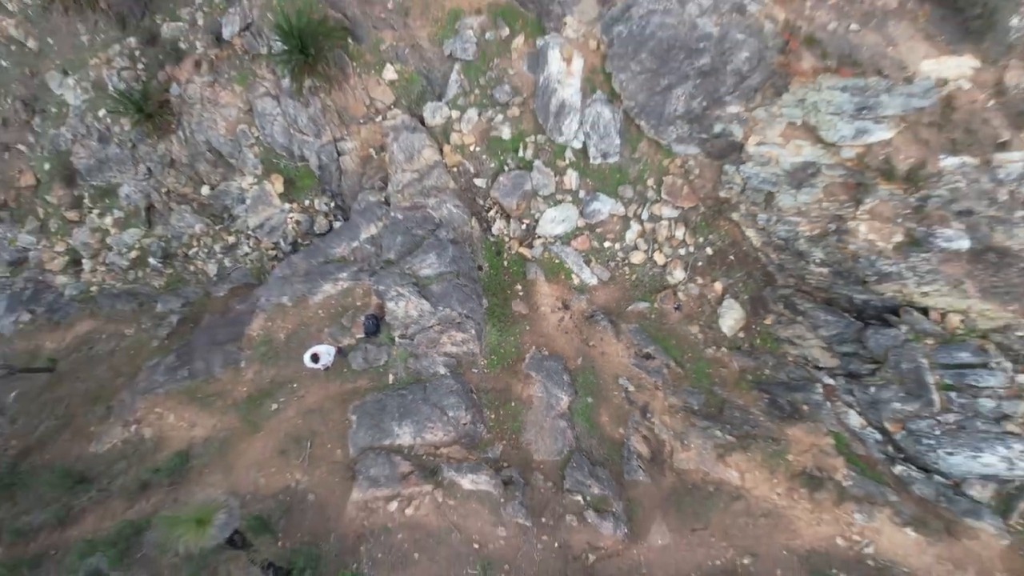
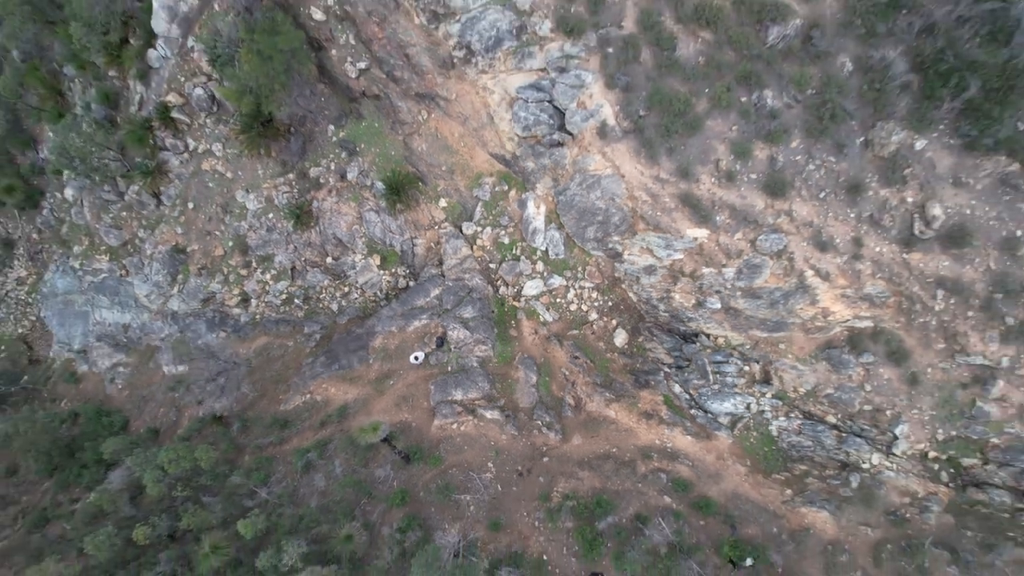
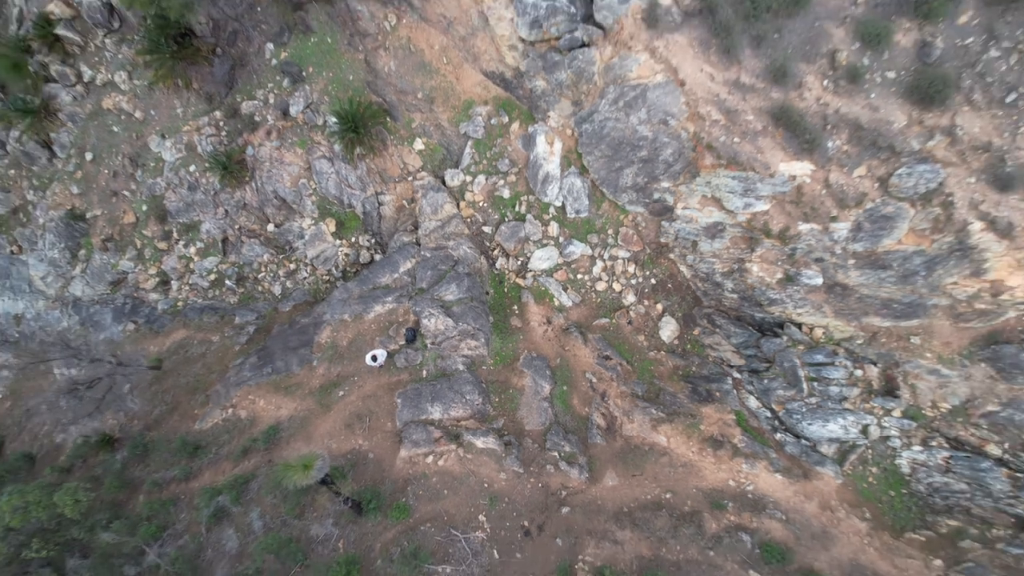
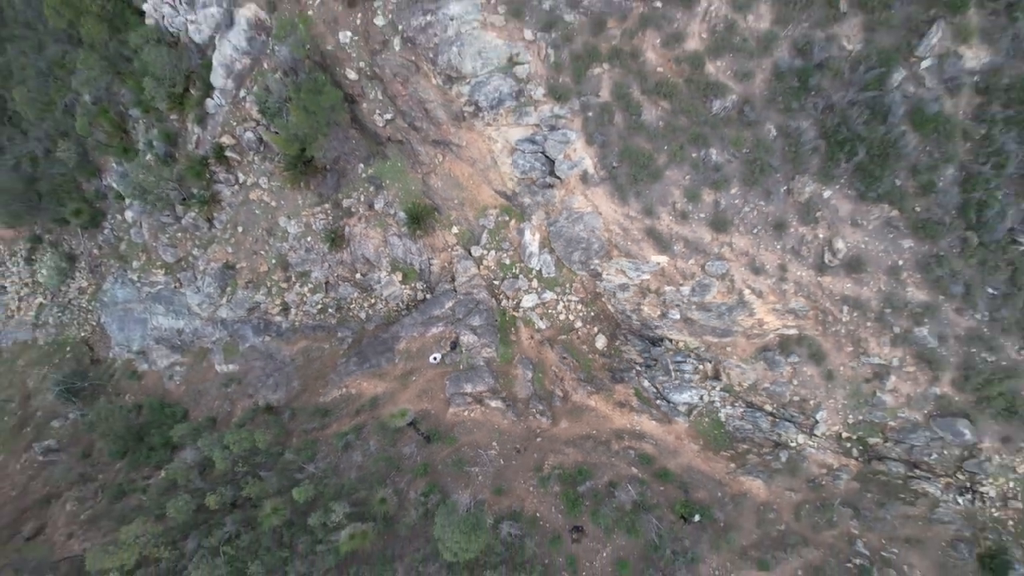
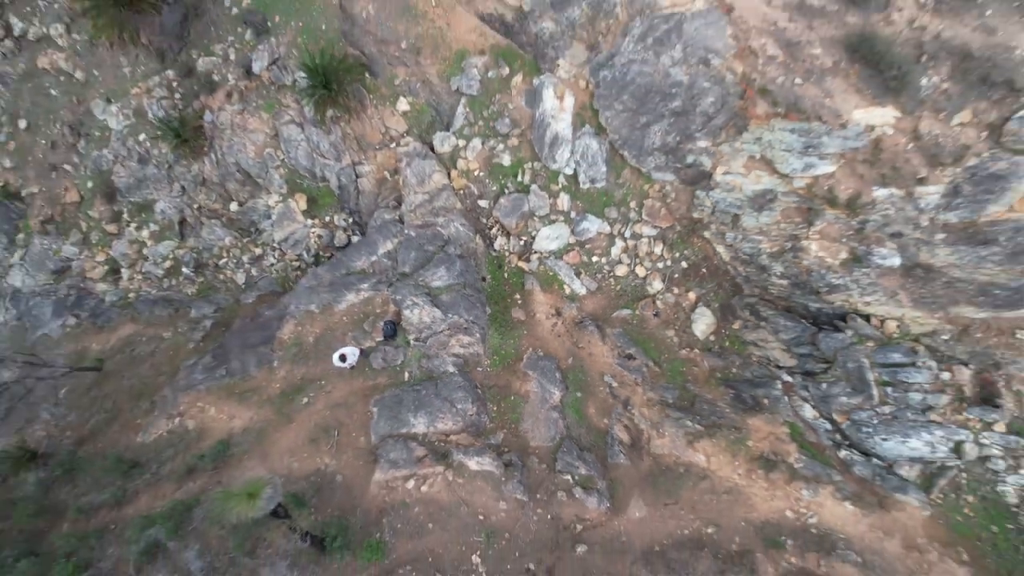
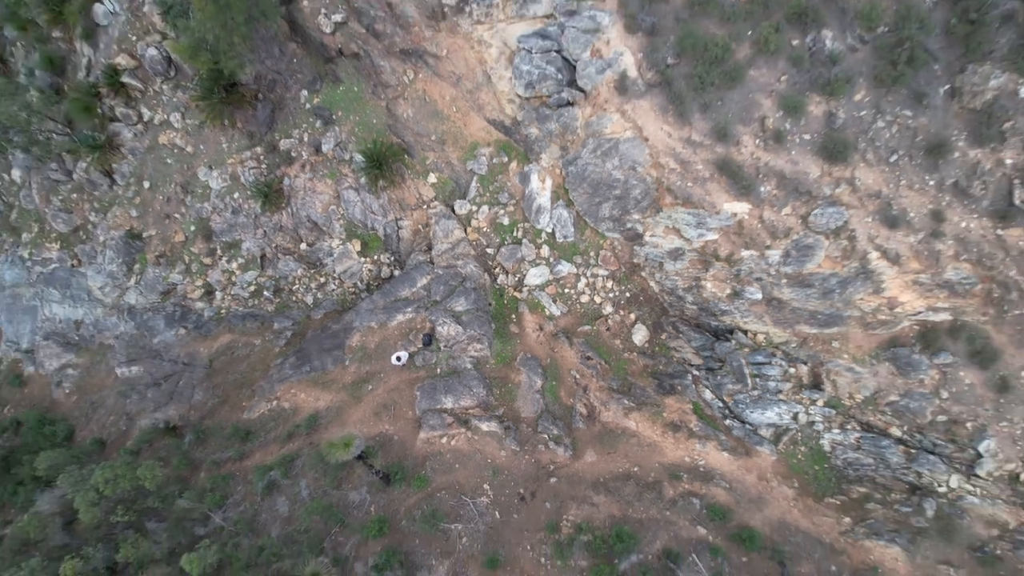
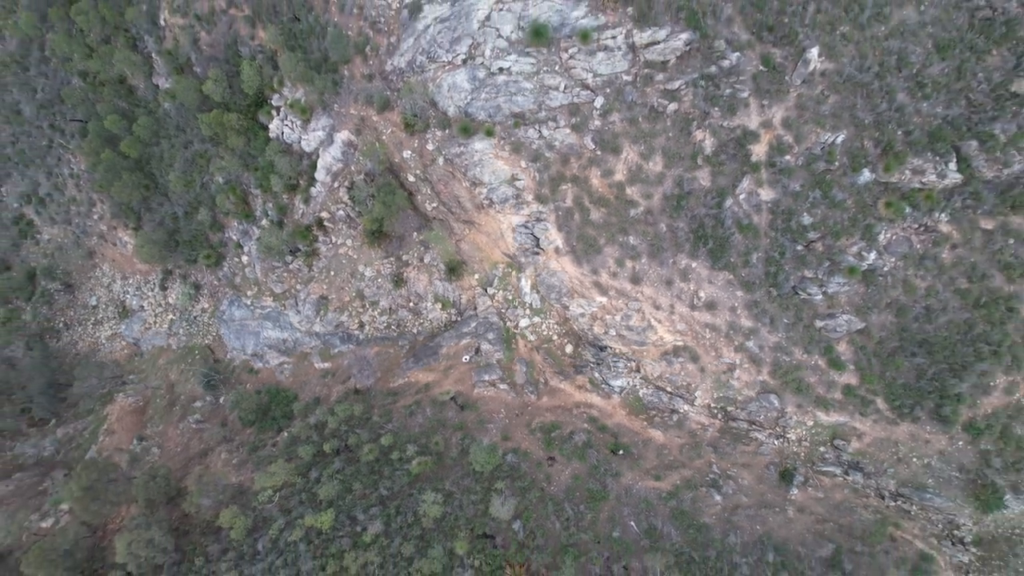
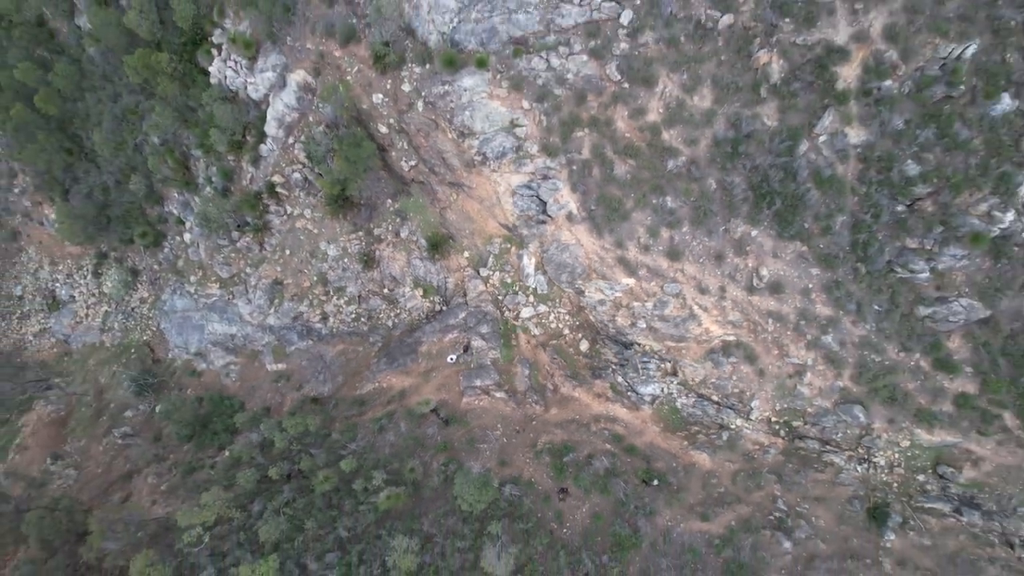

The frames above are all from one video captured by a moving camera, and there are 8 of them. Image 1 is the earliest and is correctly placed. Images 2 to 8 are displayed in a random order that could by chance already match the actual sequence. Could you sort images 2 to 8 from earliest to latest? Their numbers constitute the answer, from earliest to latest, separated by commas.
5, 3, 6, 2, 4, 8, 7
